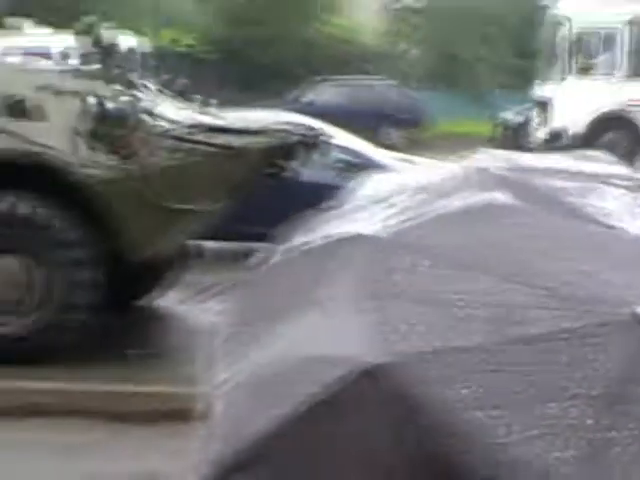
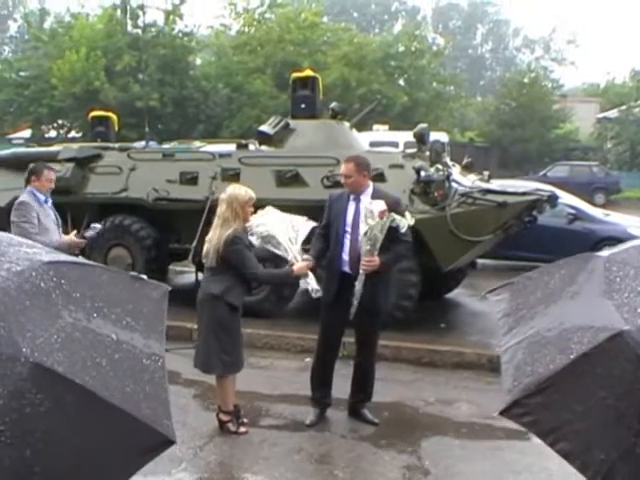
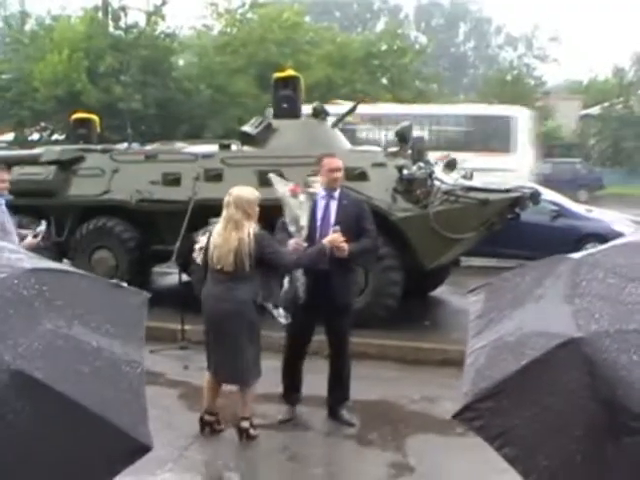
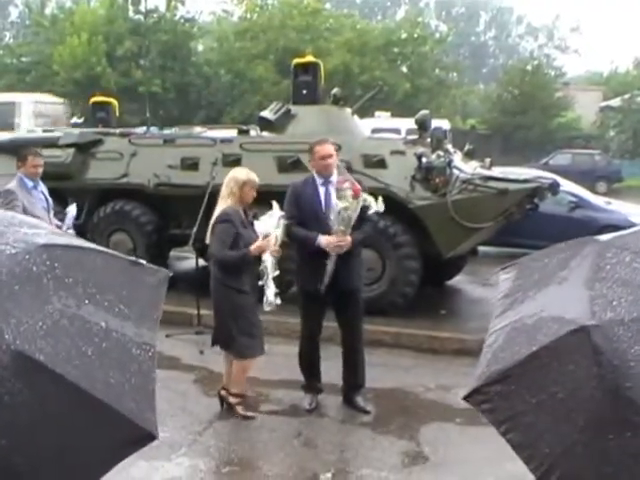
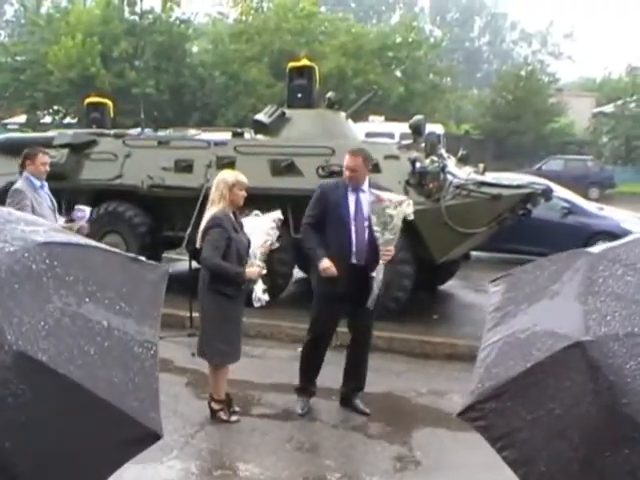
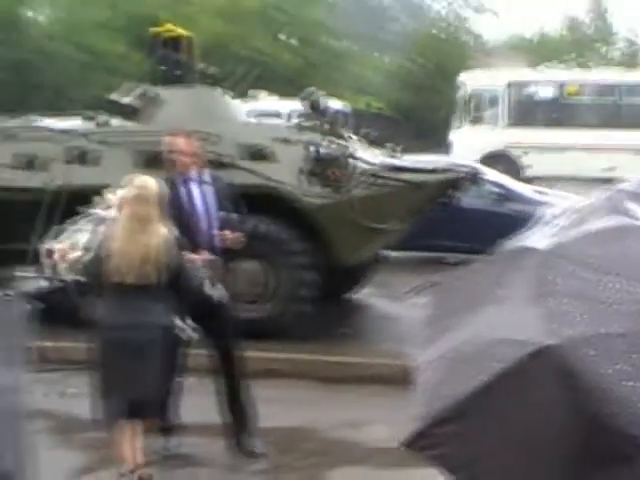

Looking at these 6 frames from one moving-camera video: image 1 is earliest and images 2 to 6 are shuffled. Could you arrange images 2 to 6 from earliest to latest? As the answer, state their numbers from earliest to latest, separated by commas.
6, 3, 4, 5, 2
